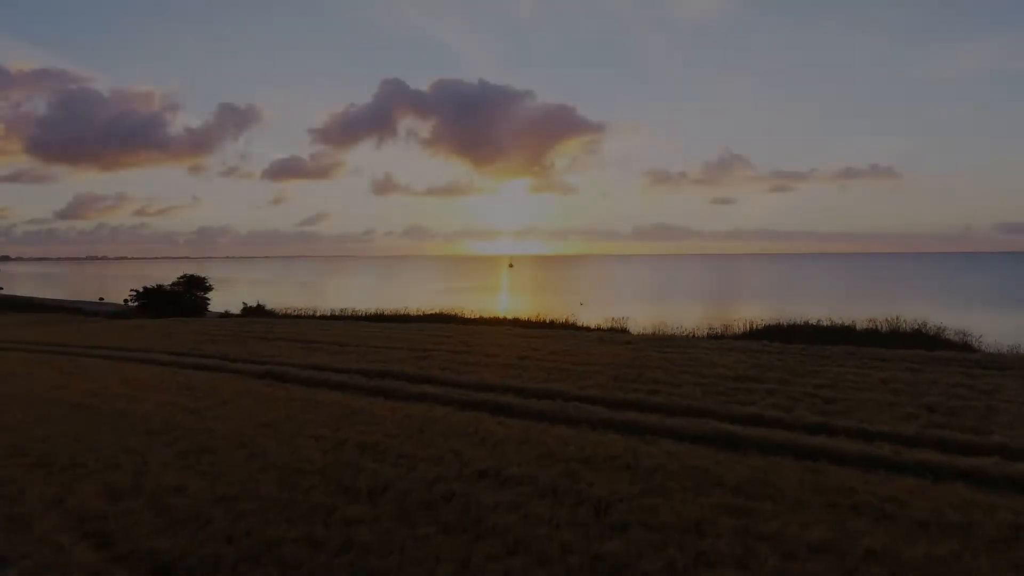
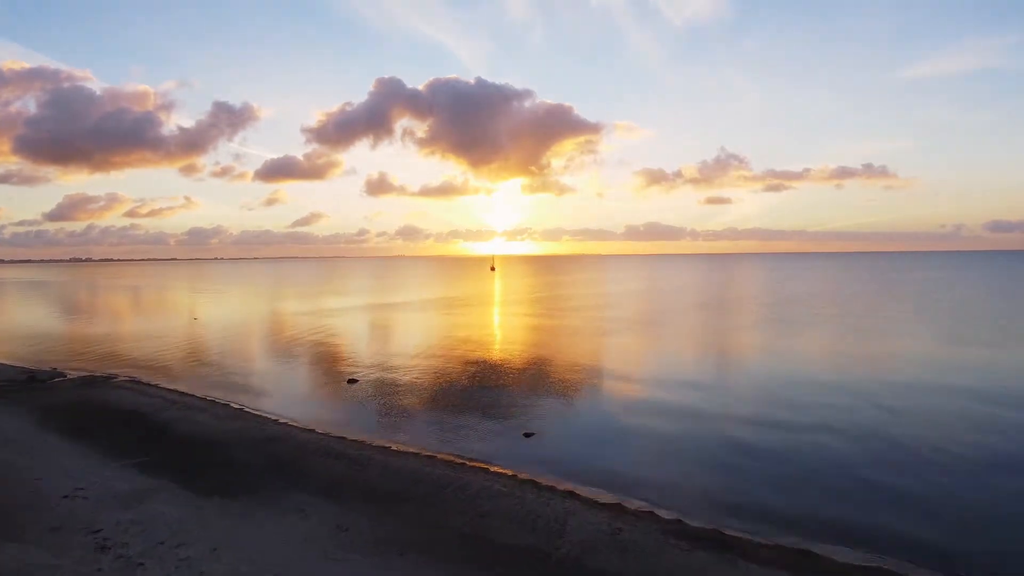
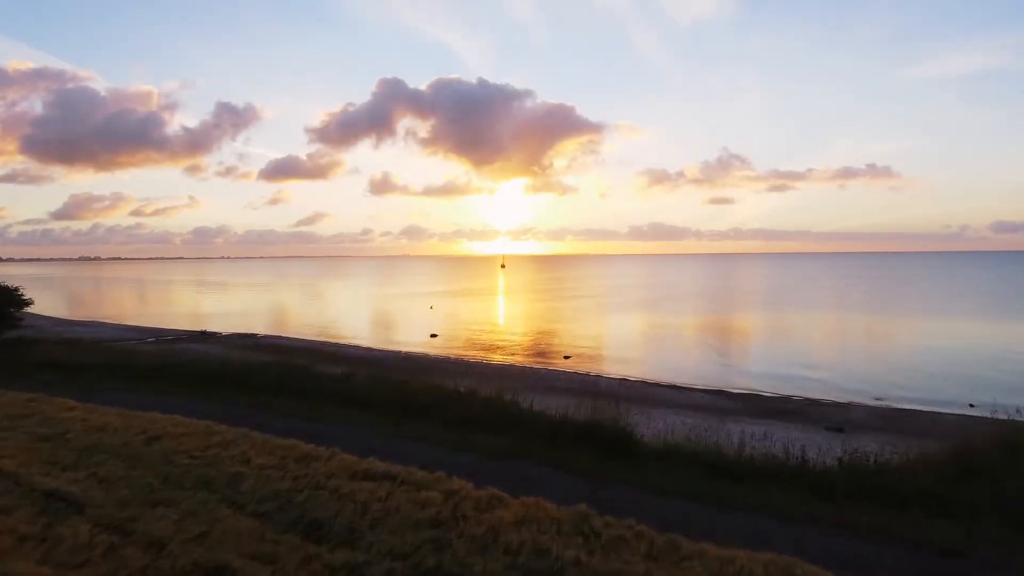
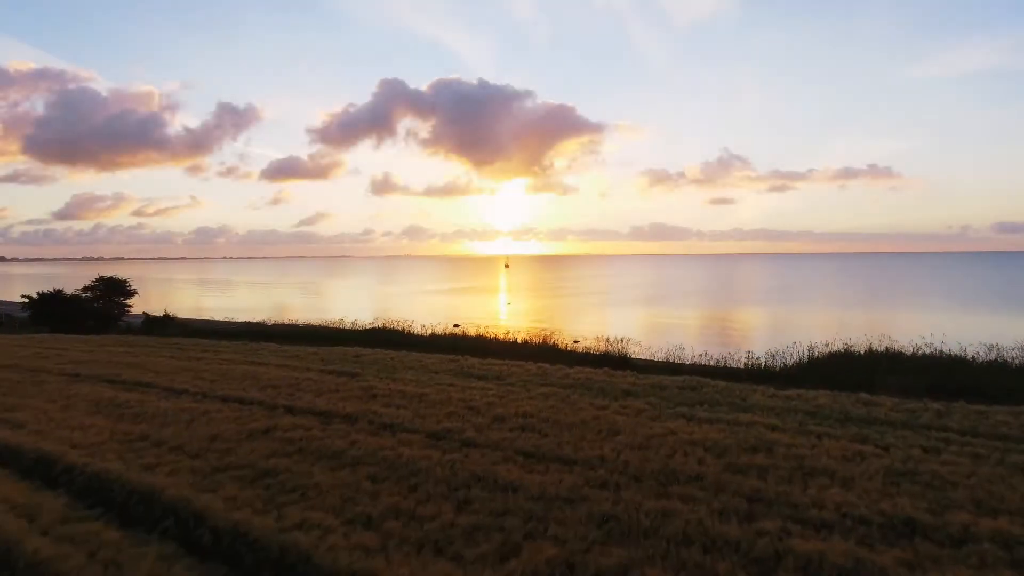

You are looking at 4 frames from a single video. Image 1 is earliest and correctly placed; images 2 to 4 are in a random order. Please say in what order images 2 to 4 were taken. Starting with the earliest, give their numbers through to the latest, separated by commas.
4, 3, 2
